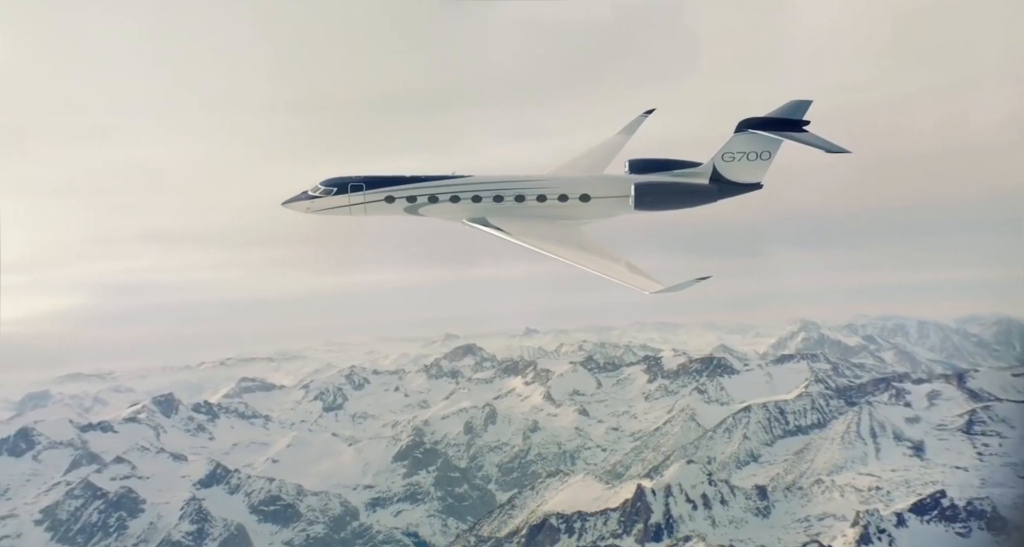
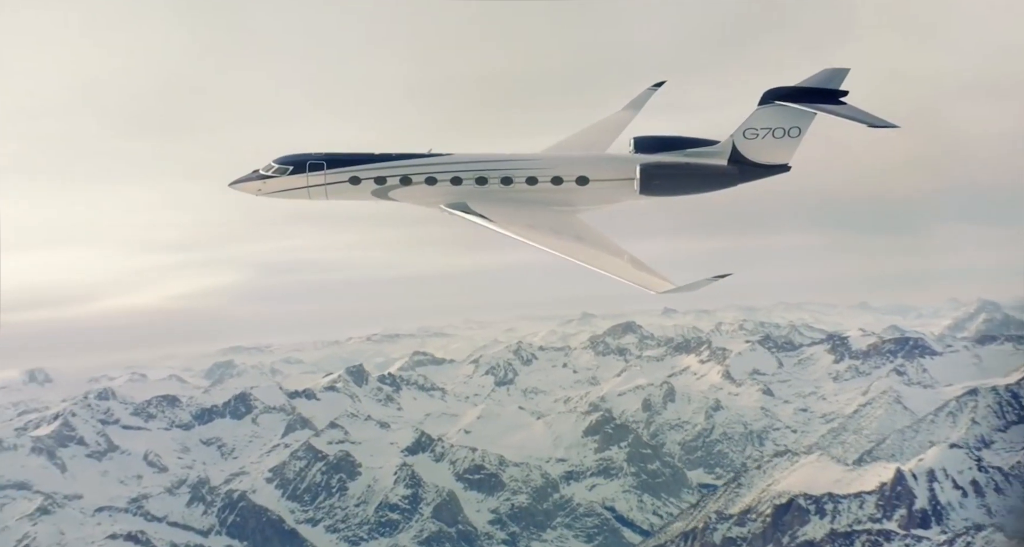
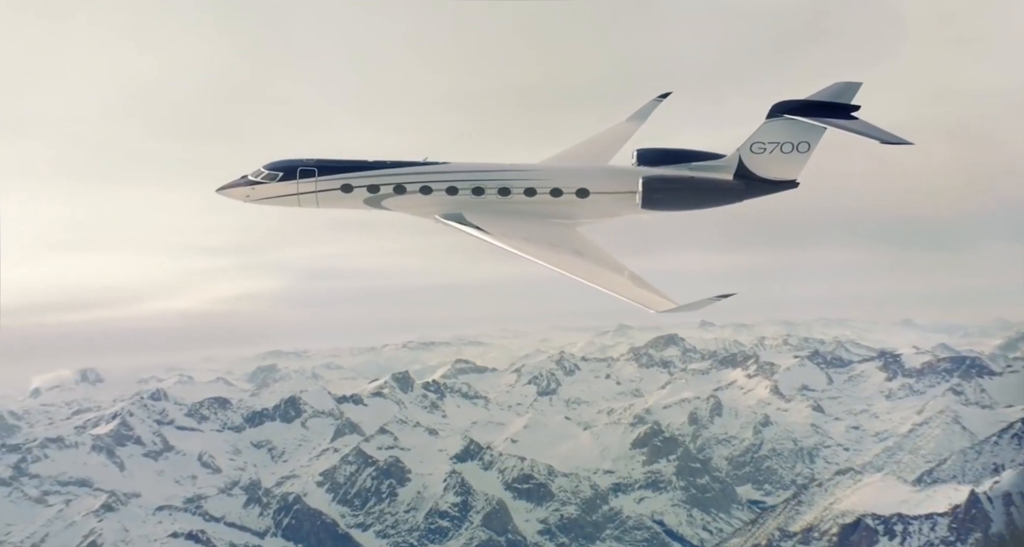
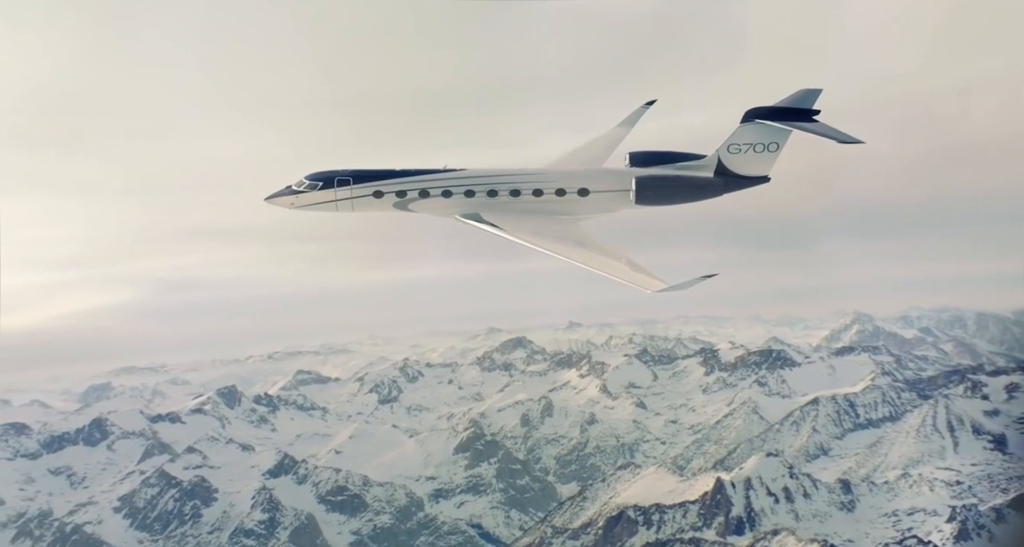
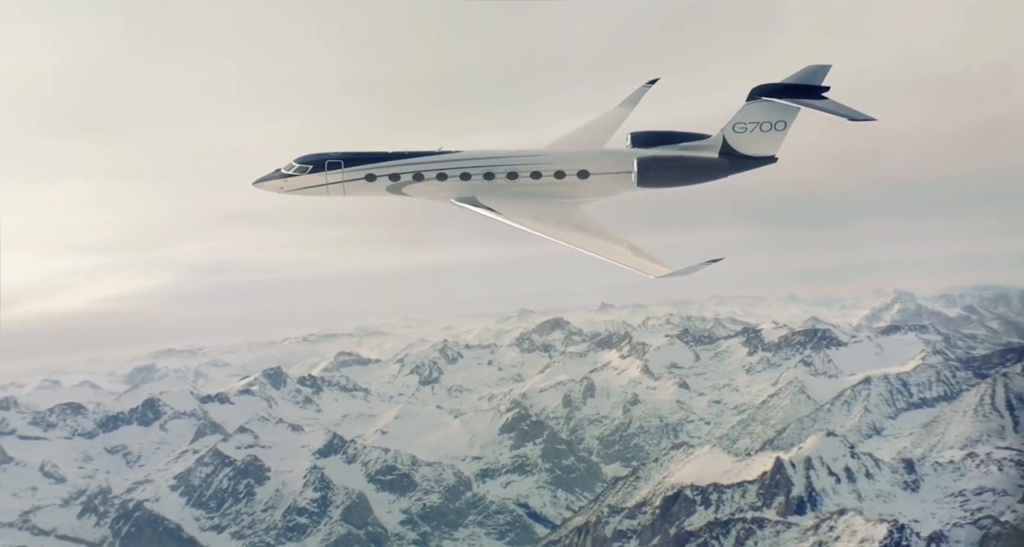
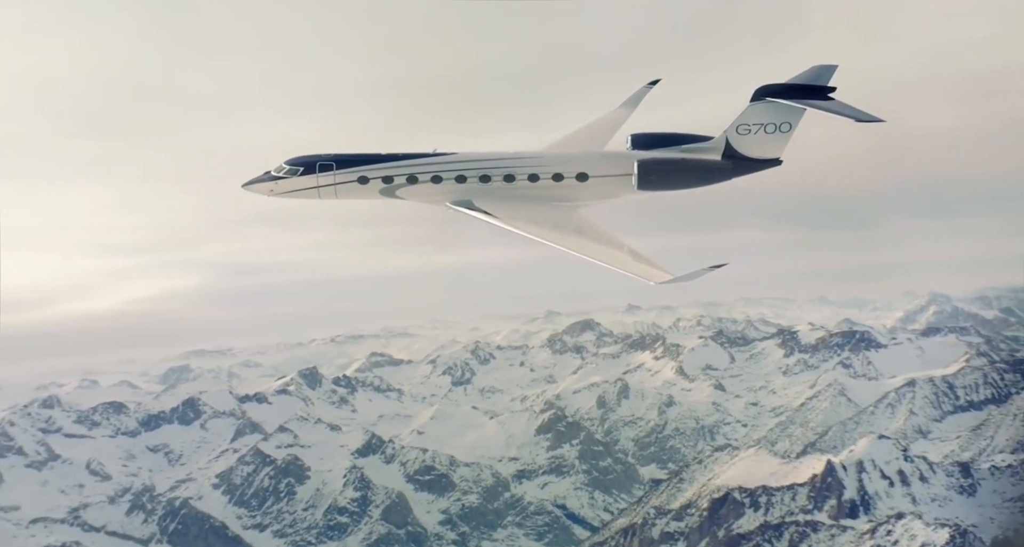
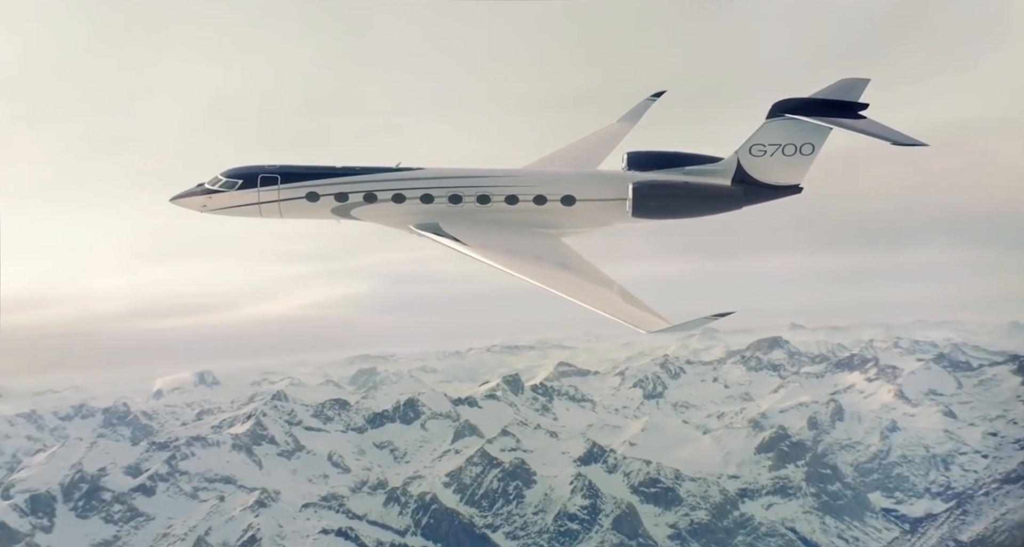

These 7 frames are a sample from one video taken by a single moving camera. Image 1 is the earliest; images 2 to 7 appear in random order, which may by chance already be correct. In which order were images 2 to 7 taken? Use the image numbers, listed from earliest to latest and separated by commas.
4, 5, 6, 2, 3, 7
